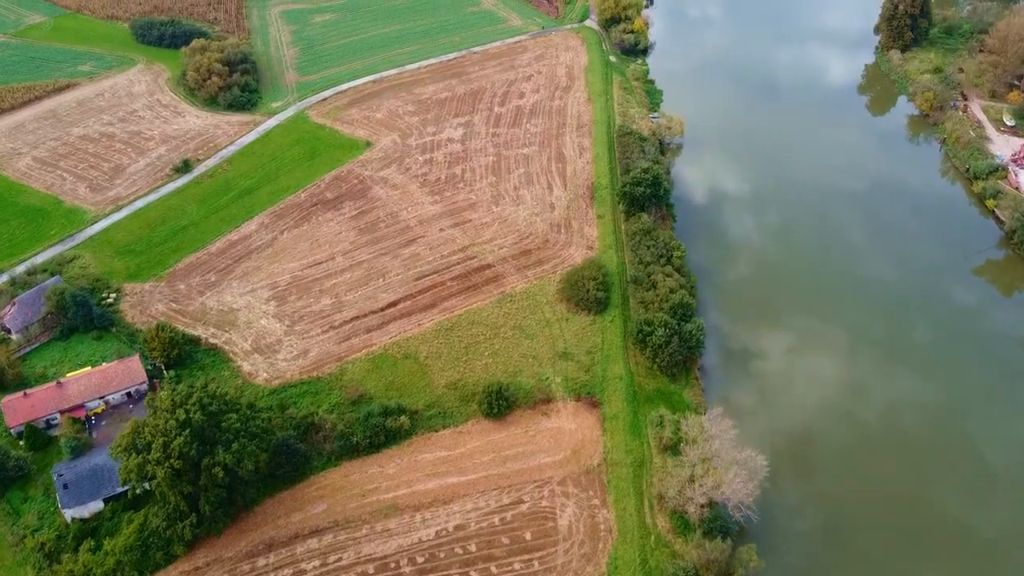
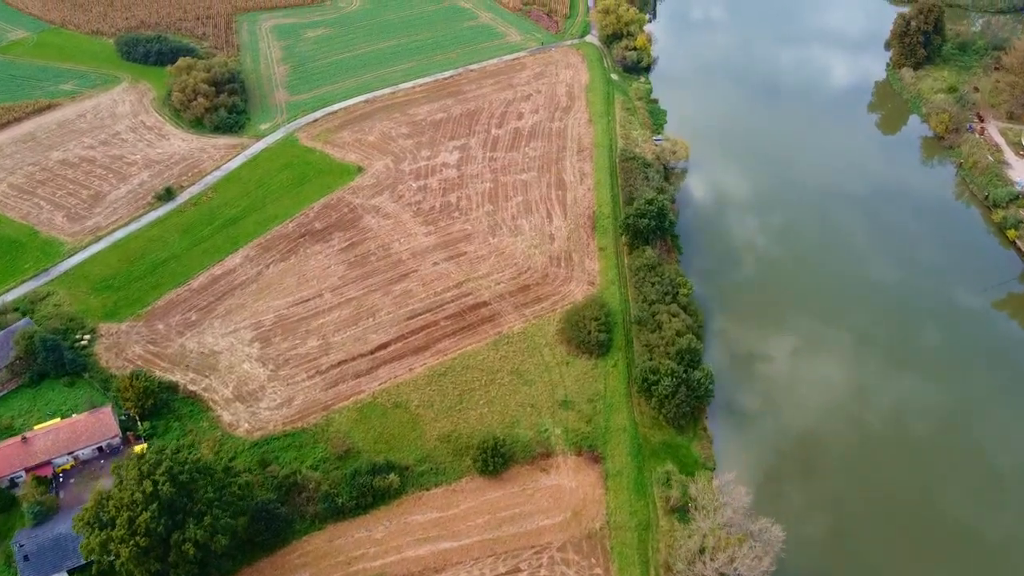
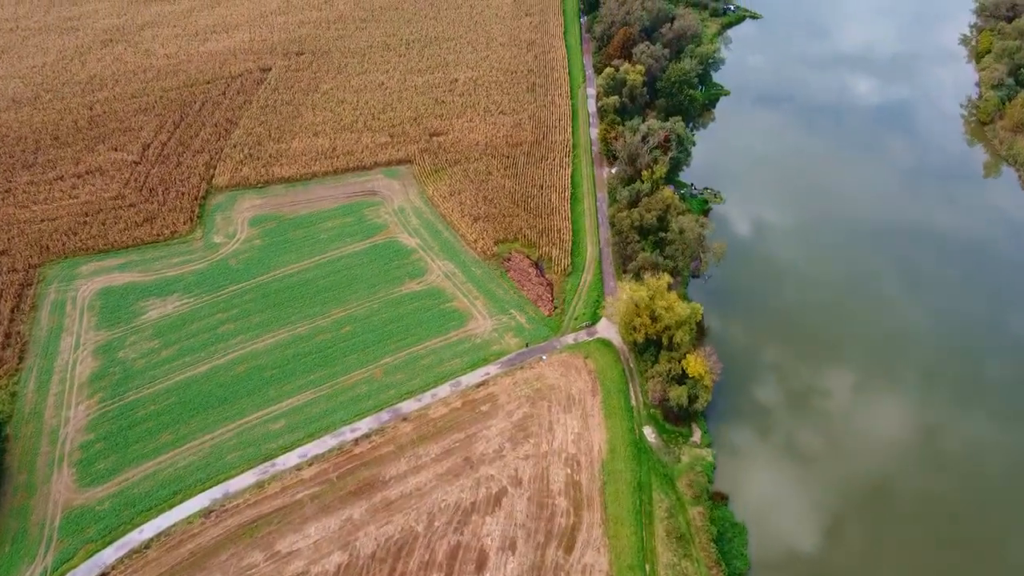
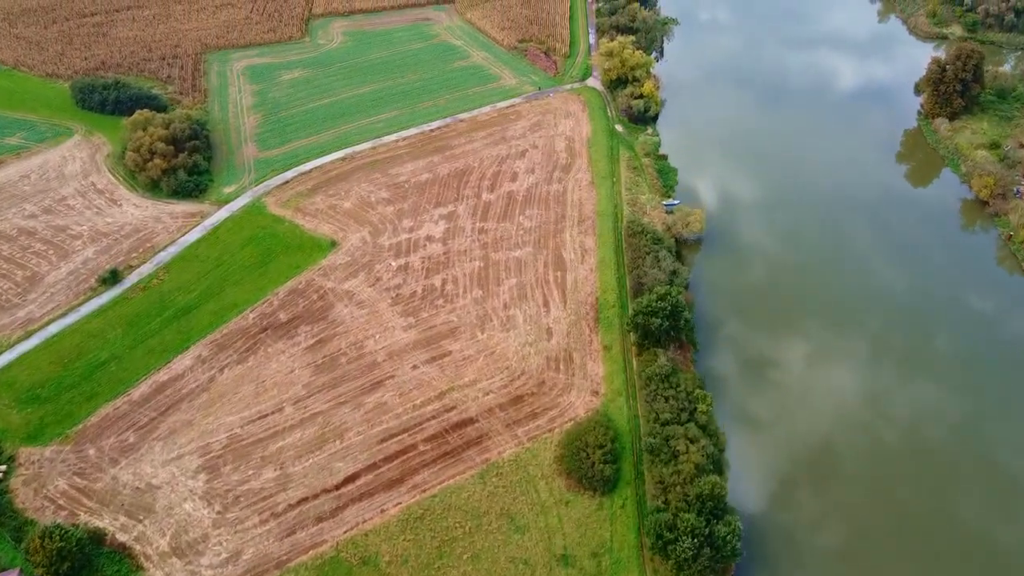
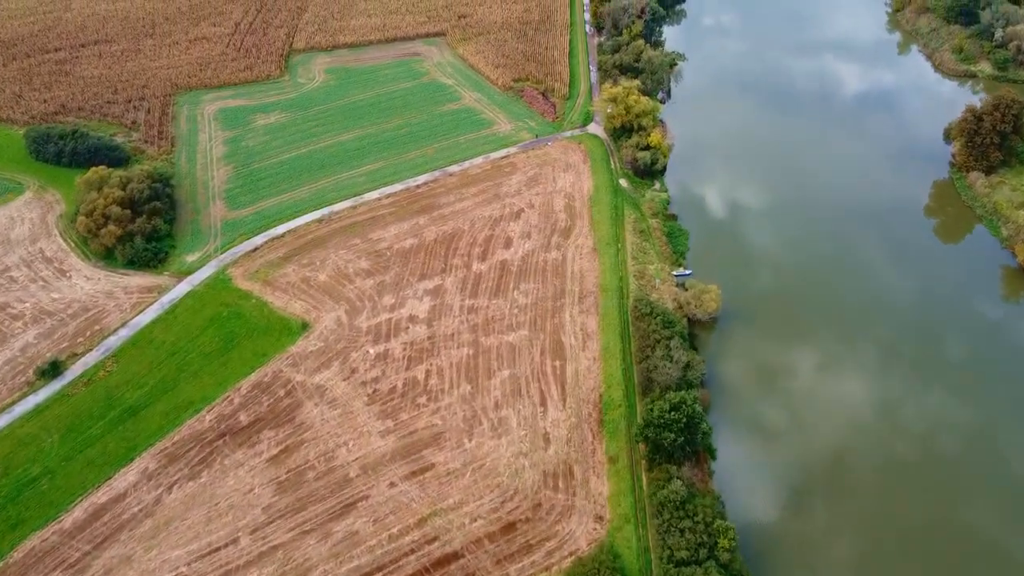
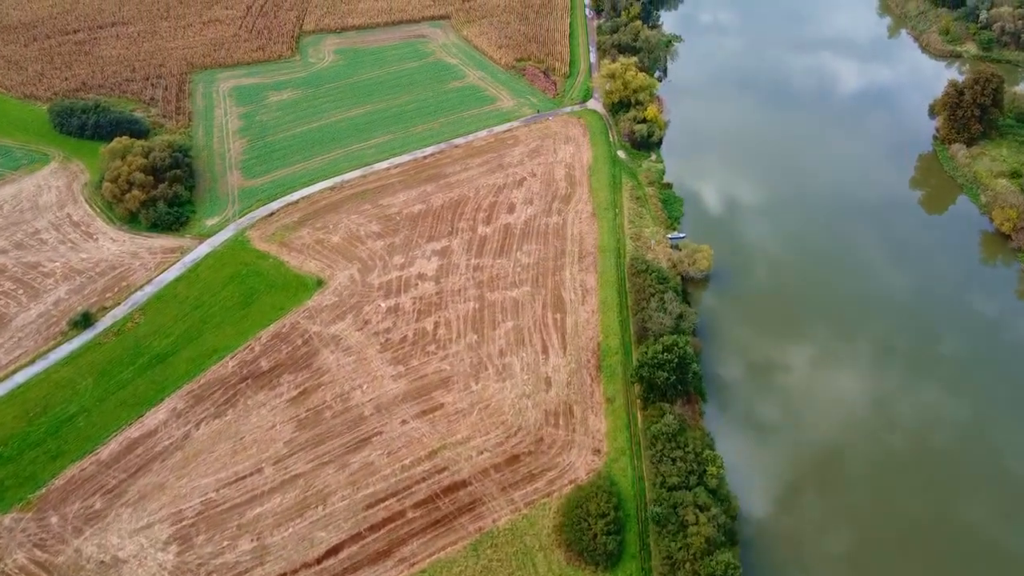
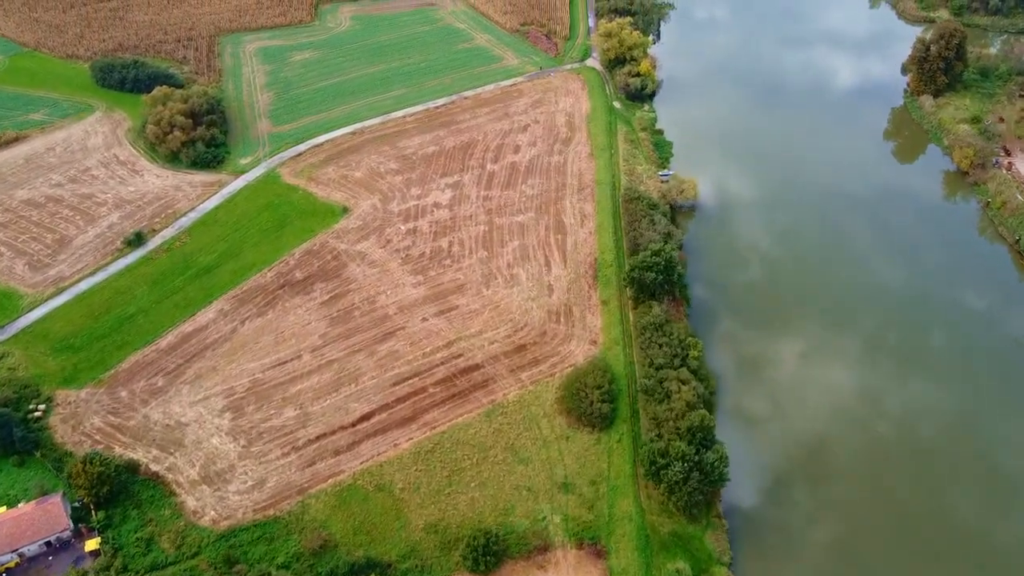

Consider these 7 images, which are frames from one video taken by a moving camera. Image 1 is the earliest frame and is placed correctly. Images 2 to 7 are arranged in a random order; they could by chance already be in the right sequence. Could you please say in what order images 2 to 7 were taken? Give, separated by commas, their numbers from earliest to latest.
2, 7, 4, 6, 5, 3
